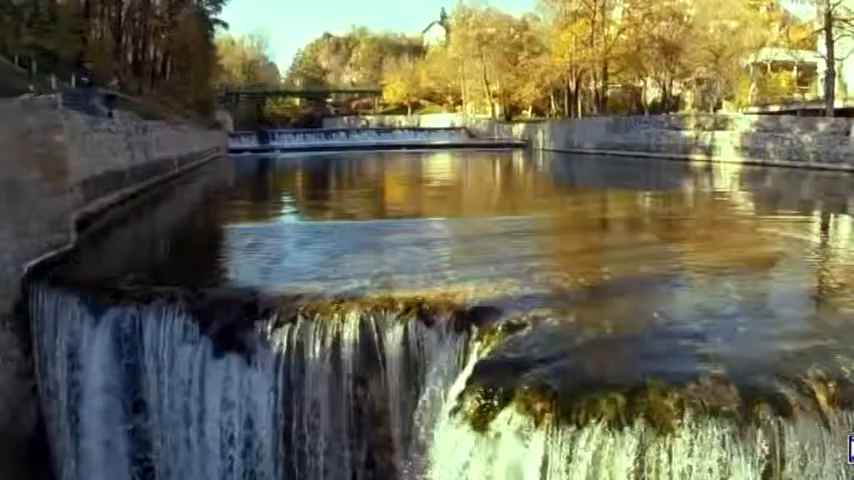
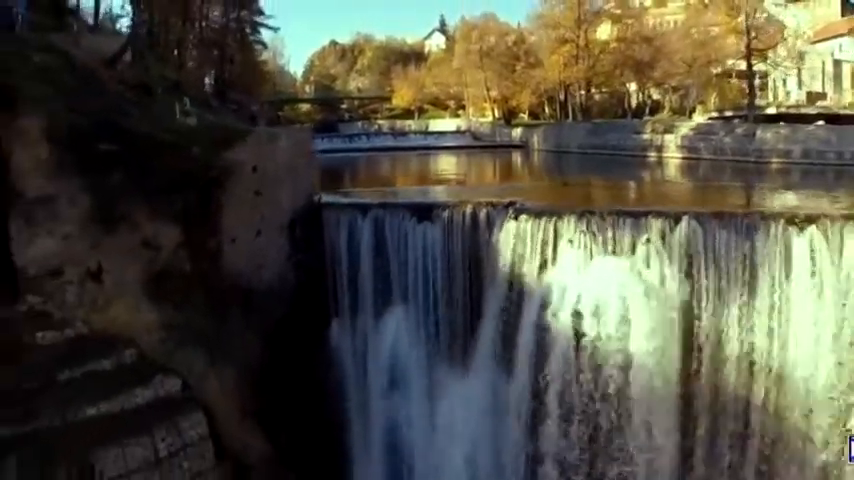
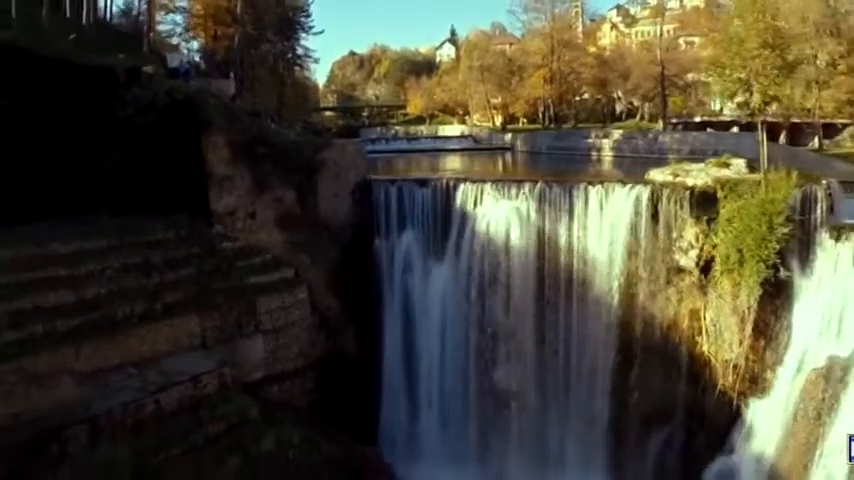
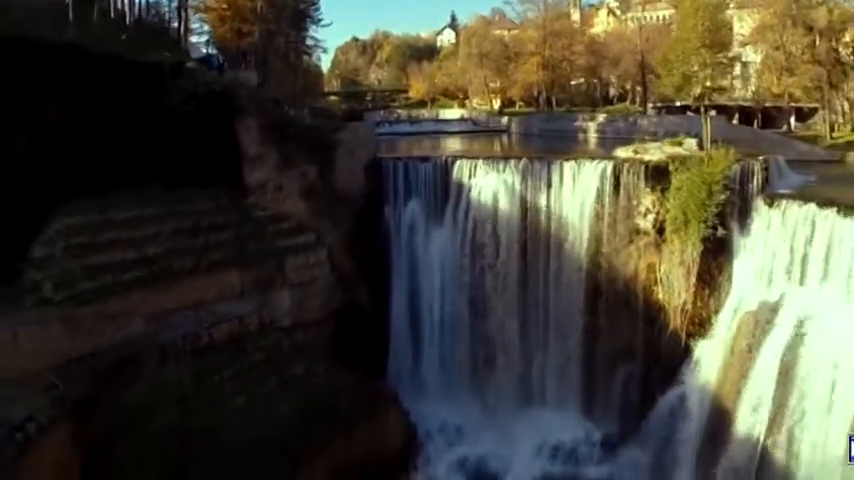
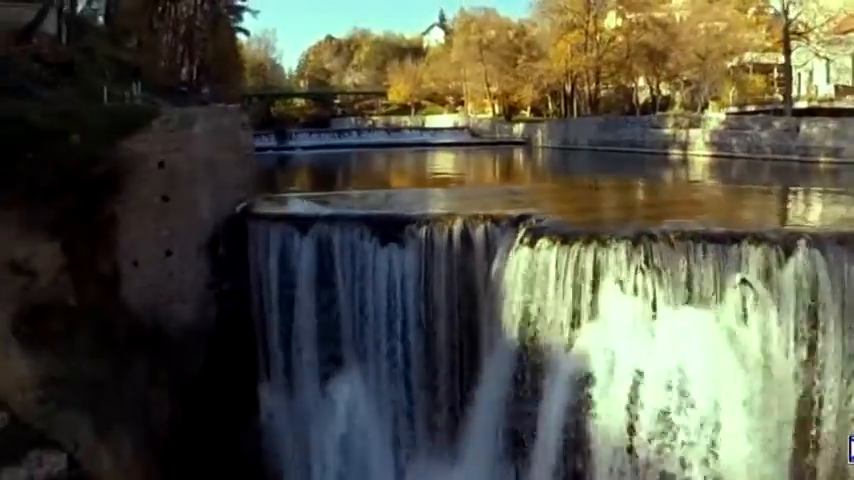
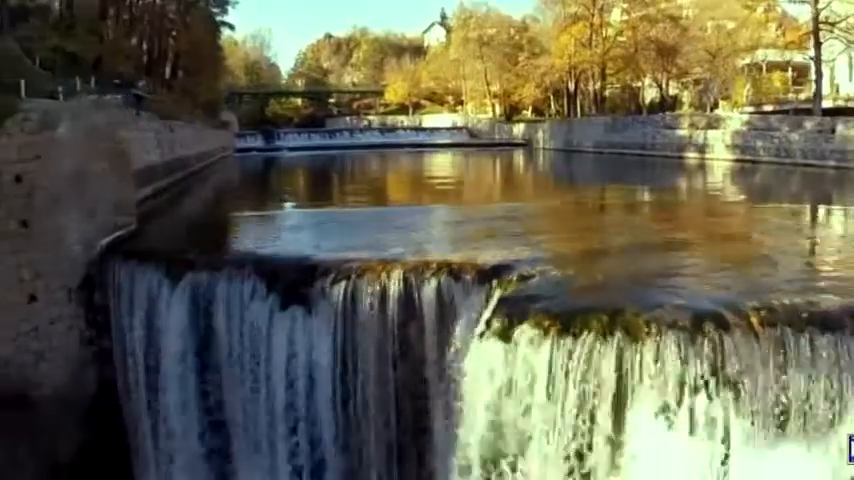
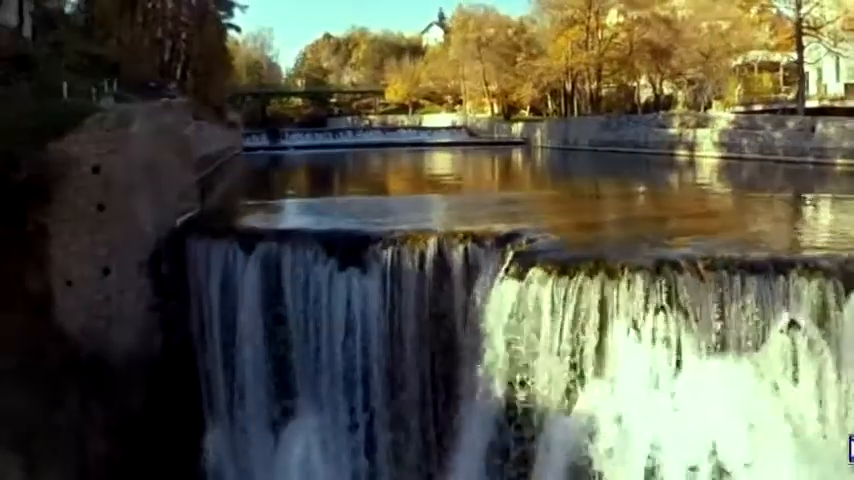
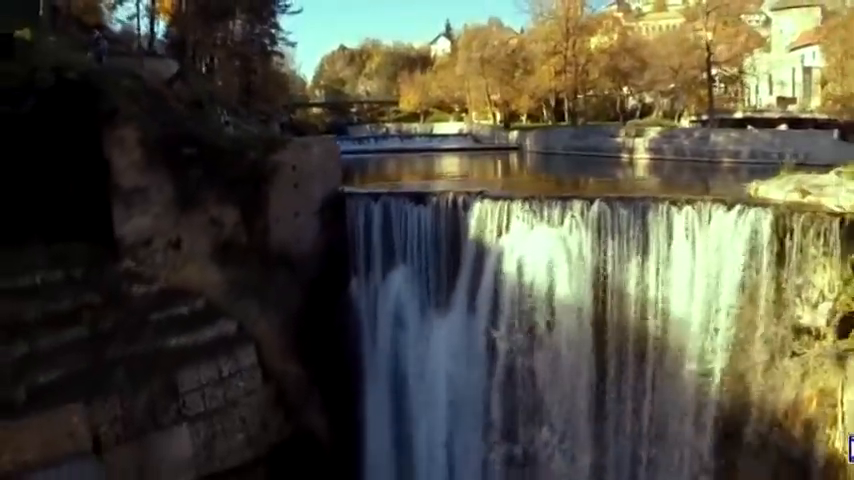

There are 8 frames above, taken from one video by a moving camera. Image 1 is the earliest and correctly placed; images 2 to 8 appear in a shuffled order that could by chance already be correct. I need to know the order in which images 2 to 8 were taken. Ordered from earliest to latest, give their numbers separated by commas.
6, 7, 5, 2, 8, 3, 4
